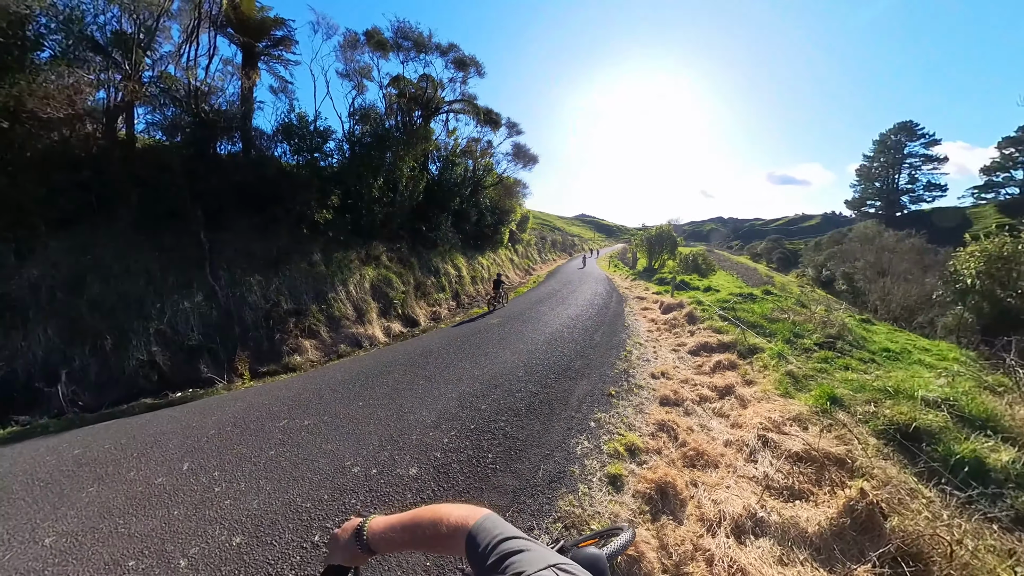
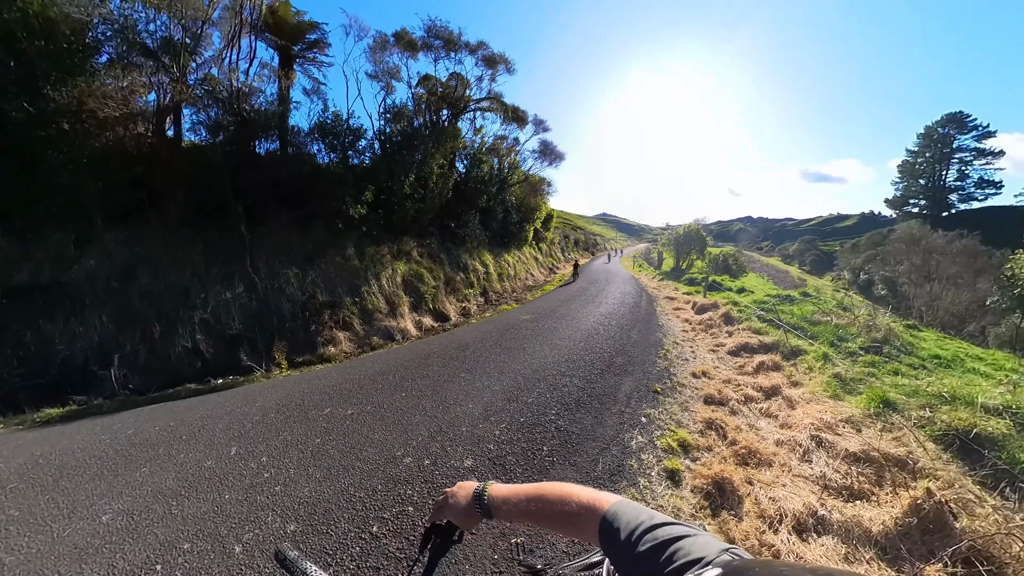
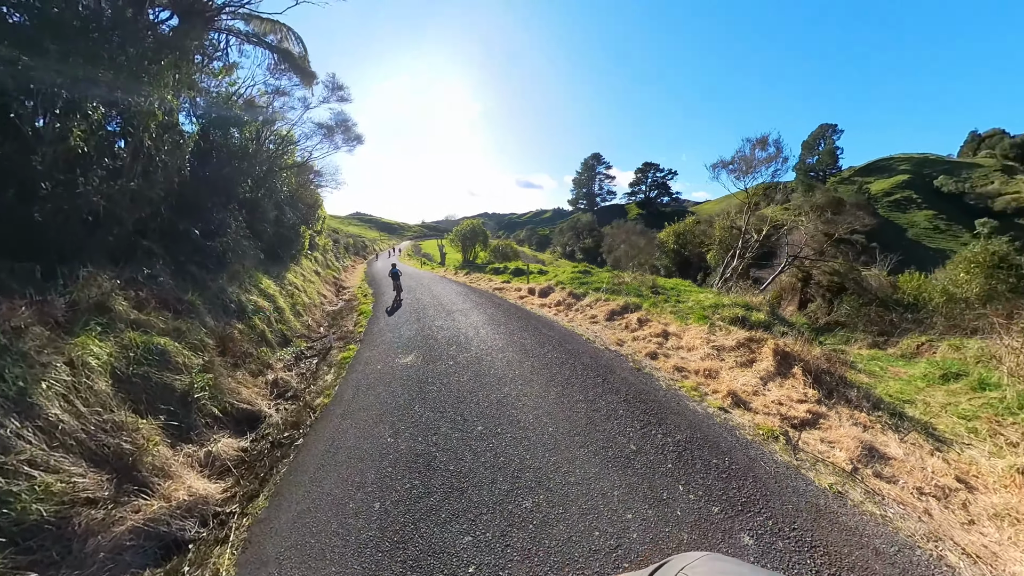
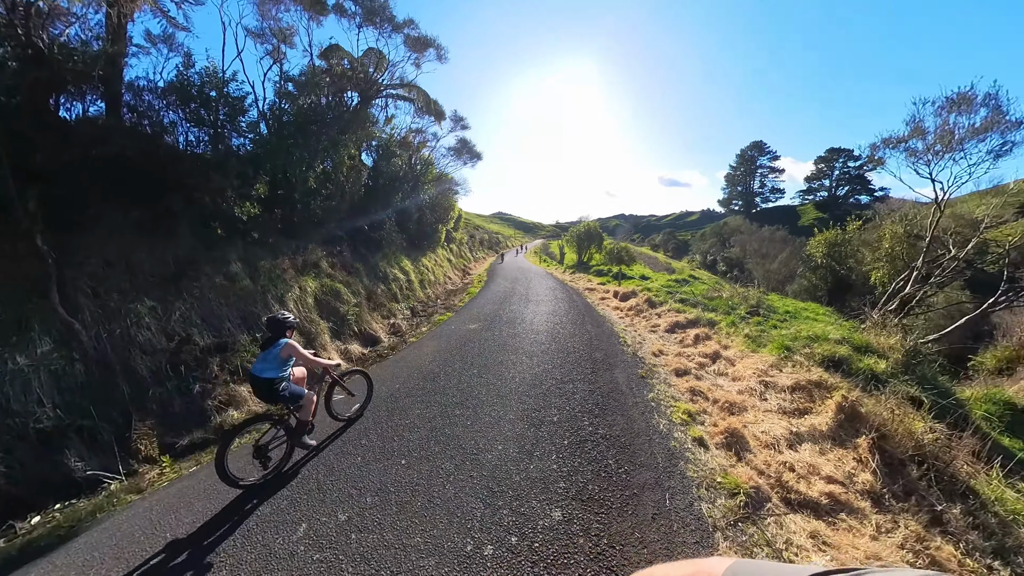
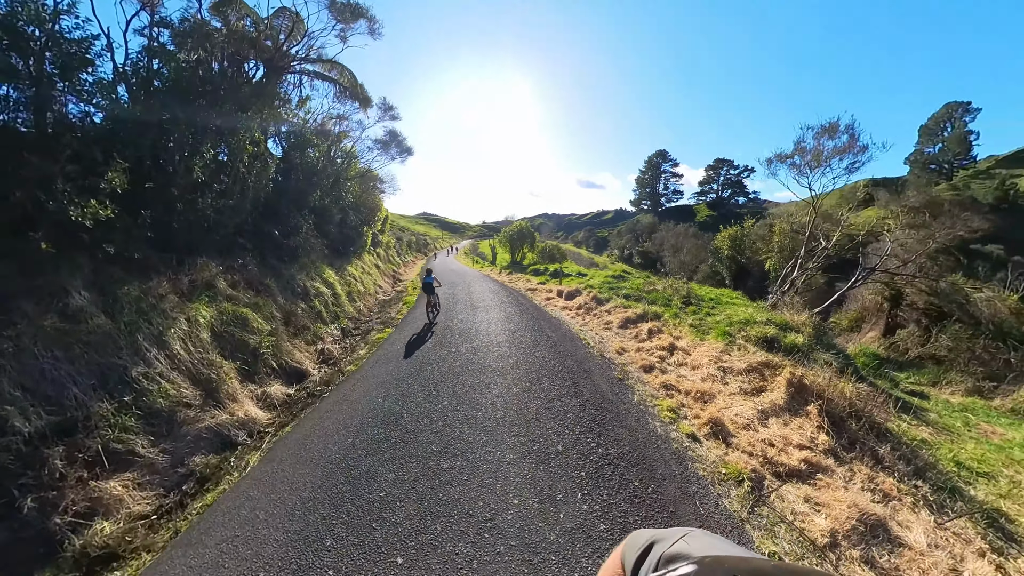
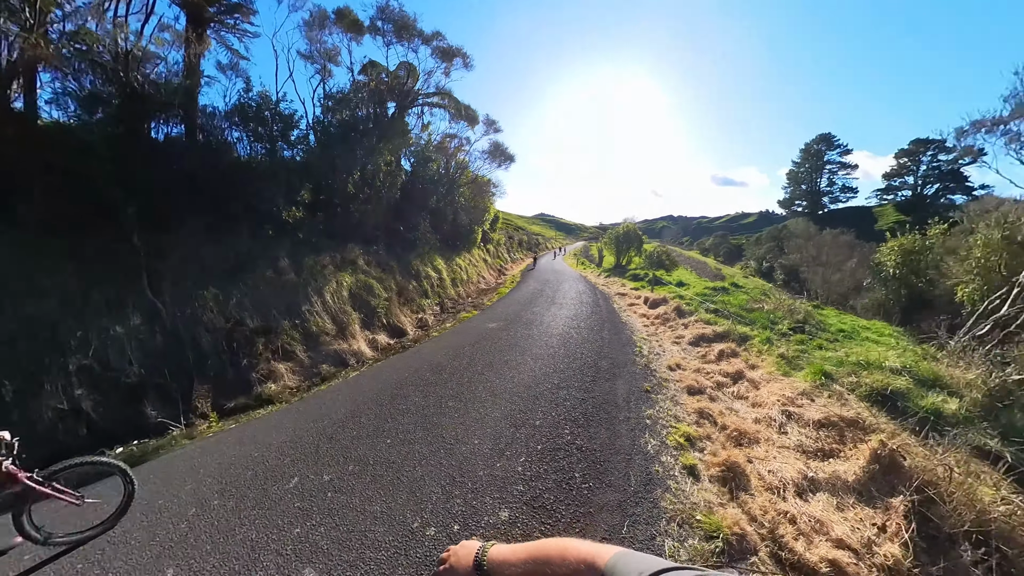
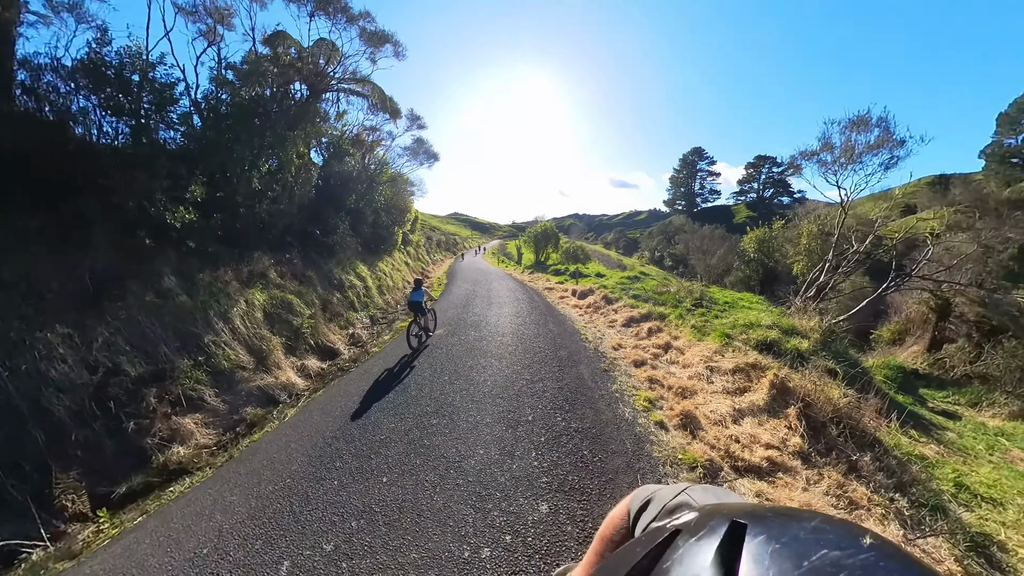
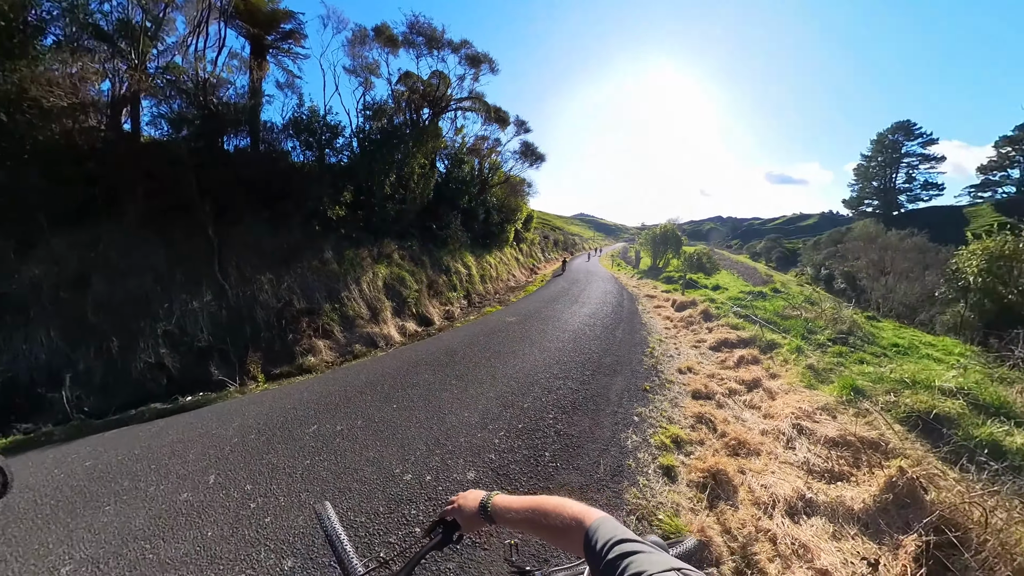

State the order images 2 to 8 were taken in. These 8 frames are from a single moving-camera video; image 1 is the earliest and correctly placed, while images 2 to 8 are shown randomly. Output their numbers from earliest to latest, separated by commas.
2, 8, 6, 4, 7, 5, 3
